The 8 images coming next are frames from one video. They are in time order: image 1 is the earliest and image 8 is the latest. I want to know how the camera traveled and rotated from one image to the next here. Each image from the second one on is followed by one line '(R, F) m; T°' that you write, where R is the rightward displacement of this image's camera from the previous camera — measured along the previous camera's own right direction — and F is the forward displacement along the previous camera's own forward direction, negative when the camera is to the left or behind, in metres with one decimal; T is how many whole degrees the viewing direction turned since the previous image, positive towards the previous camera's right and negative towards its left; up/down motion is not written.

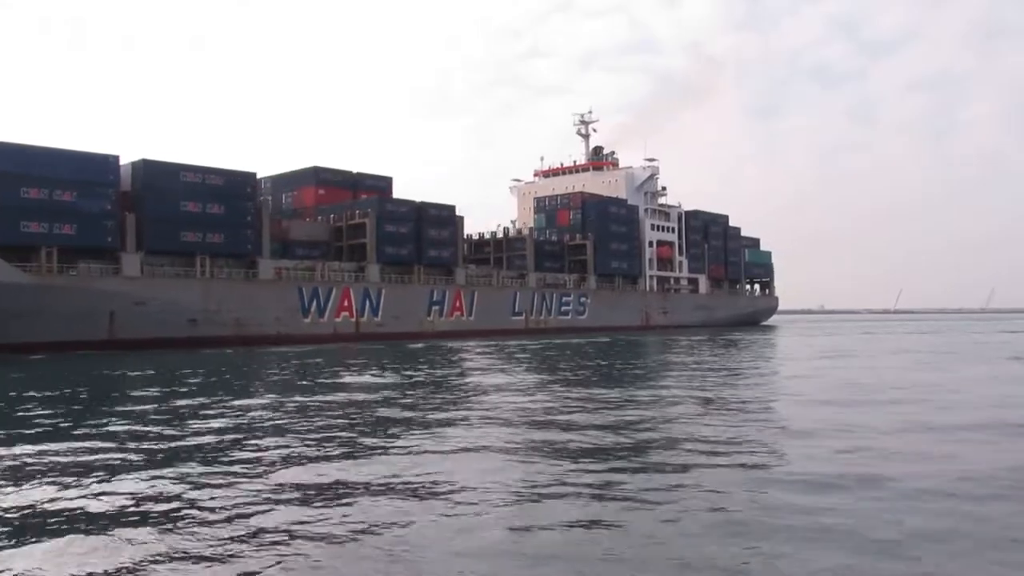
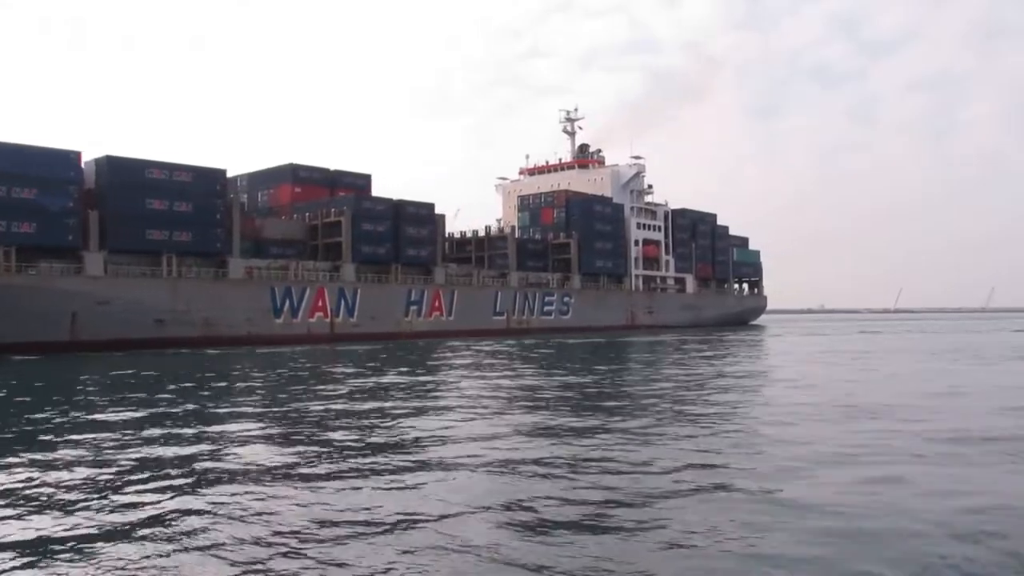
(+0.8, +0.7) m; 0°
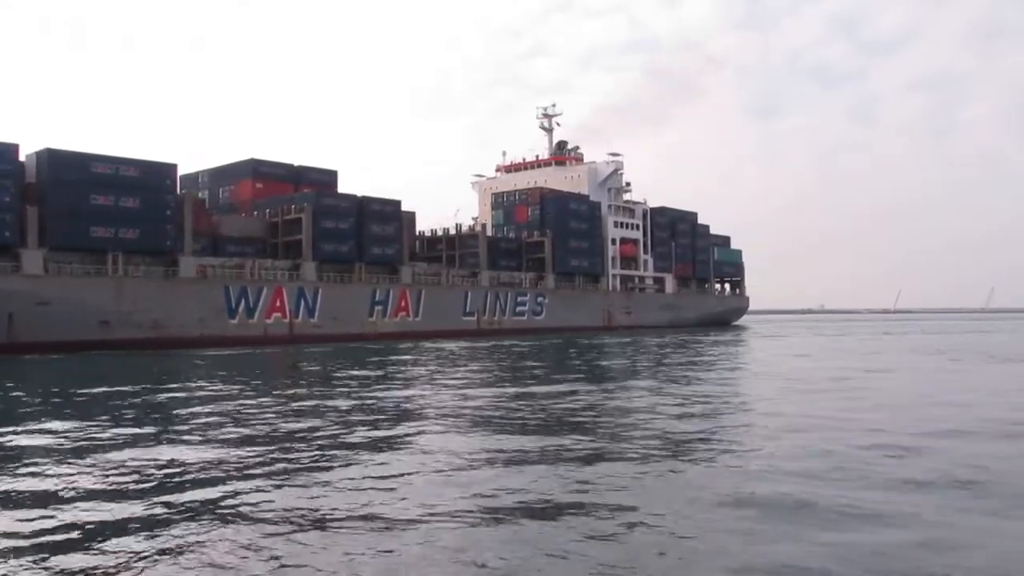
(+1.1, +1.0) m; 0°
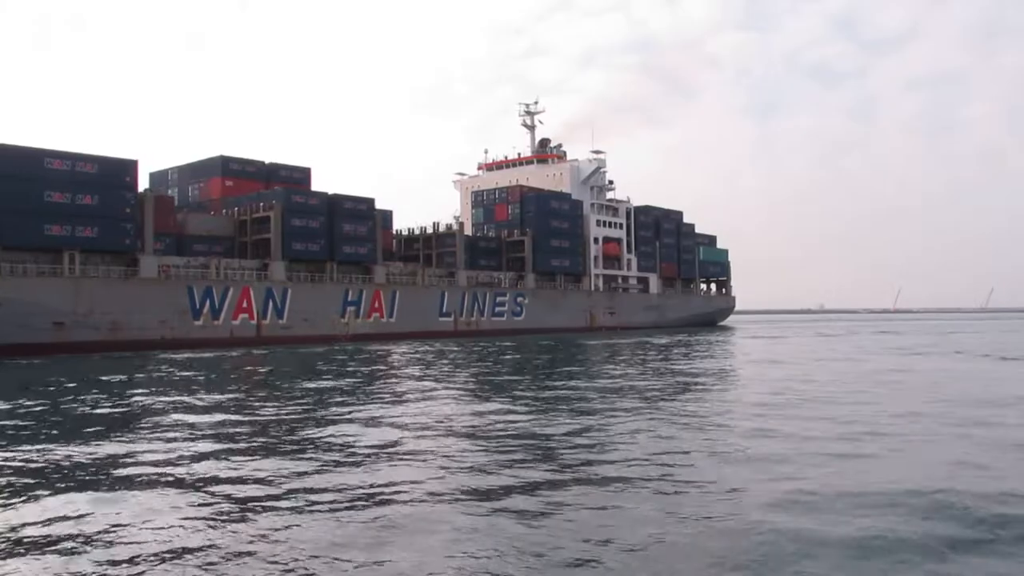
(+0.8, +0.8) m; 0°
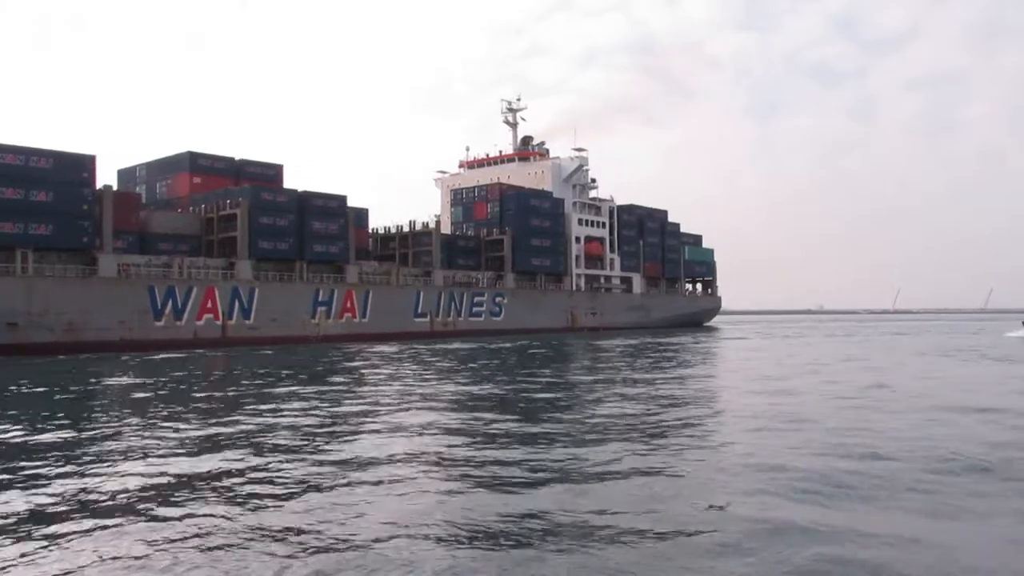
(+0.9, +0.8) m; 0°
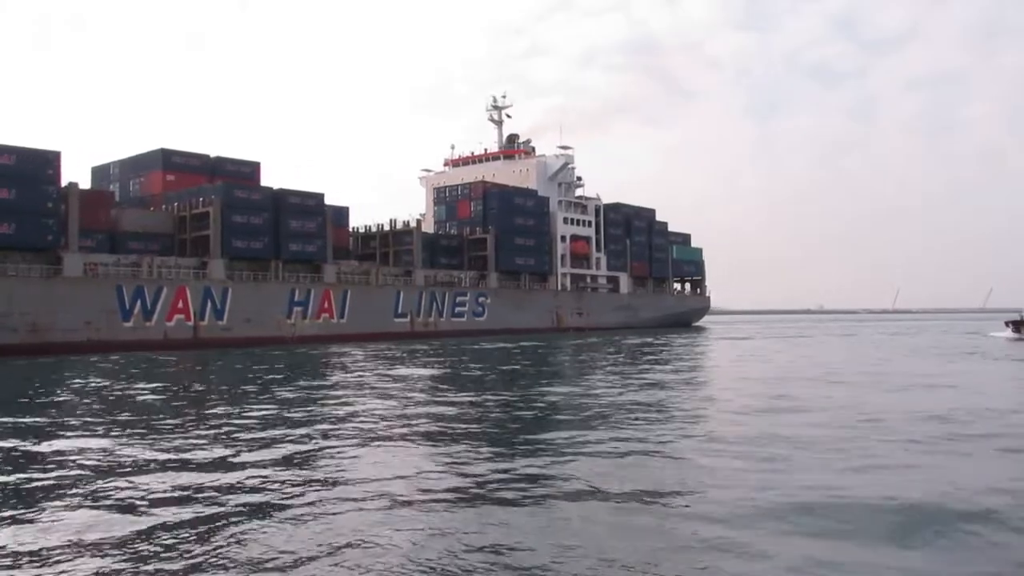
(+0.7, +0.6) m; 0°
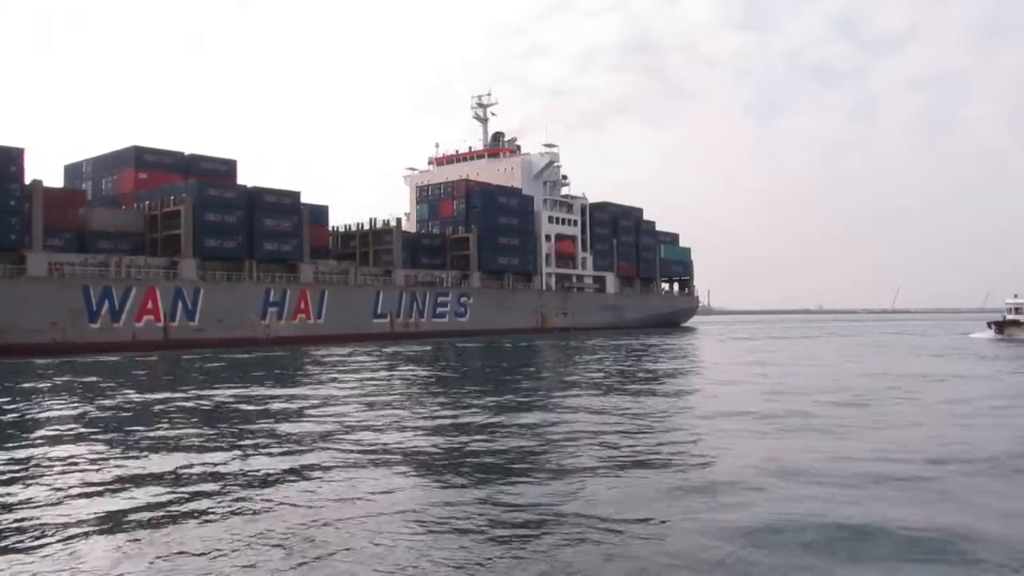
(+0.8, +0.6) m; 0°
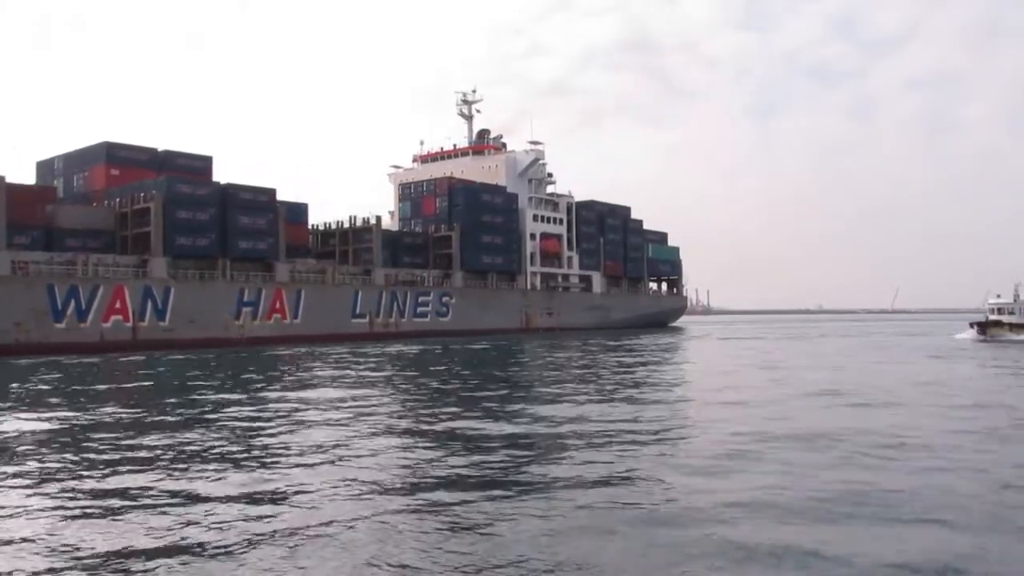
(+0.8, +0.6) m; 0°
